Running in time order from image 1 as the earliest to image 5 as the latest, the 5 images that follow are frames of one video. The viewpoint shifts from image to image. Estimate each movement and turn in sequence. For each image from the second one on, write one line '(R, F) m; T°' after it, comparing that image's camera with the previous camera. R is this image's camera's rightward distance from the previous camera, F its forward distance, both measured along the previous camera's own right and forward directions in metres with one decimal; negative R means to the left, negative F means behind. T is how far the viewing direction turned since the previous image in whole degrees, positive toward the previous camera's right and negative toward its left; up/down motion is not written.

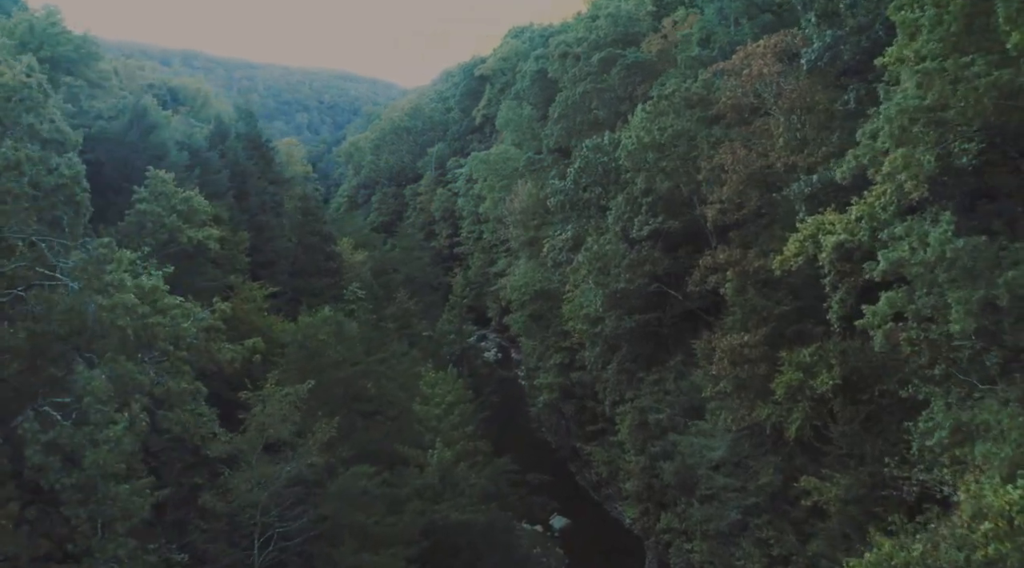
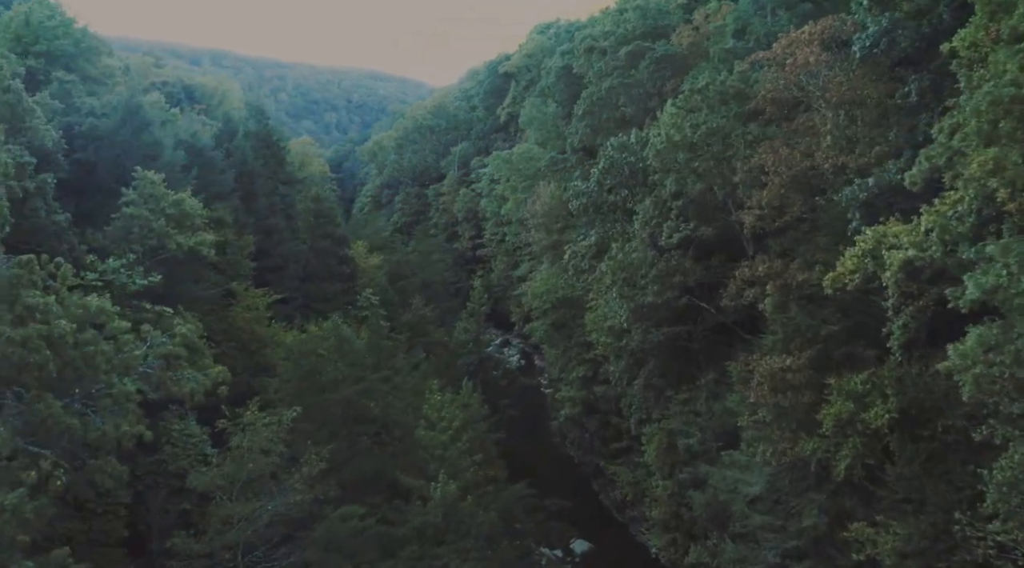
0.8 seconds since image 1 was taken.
(+0.3, +1.8) m; -2°
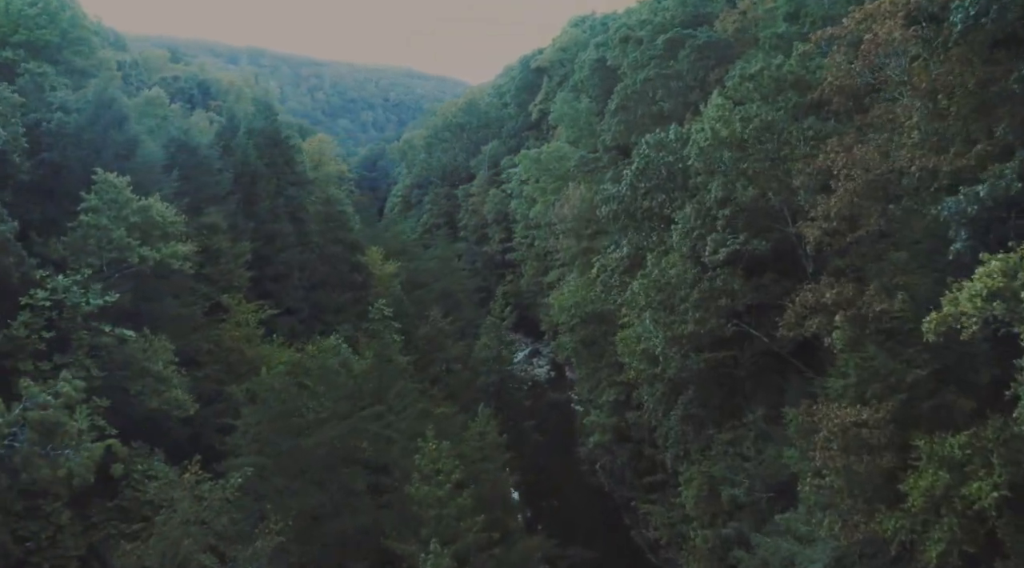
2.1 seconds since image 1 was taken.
(+0.5, +2.9) m; -3°
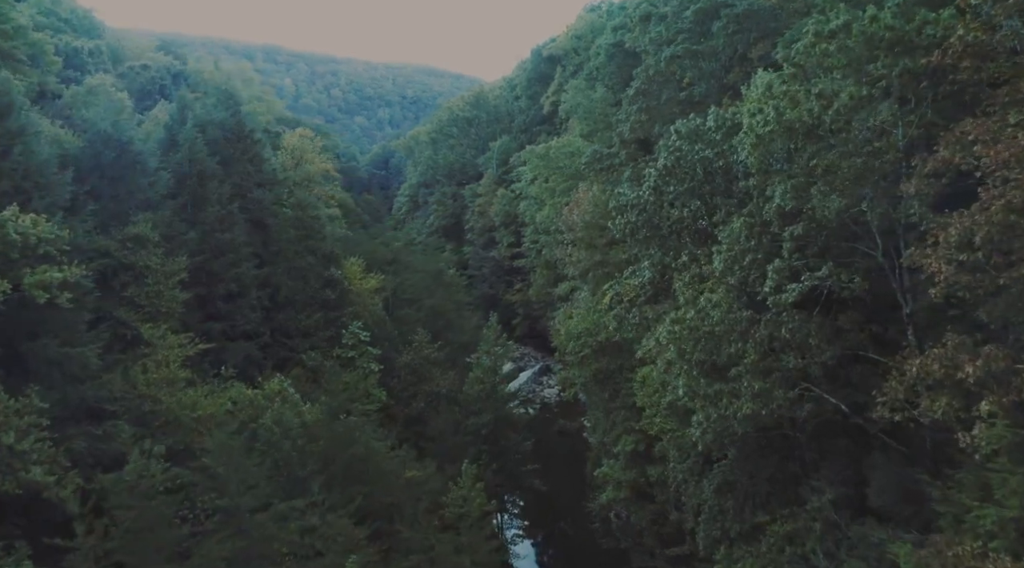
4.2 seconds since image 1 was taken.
(+0.7, +4.8) m; -1°
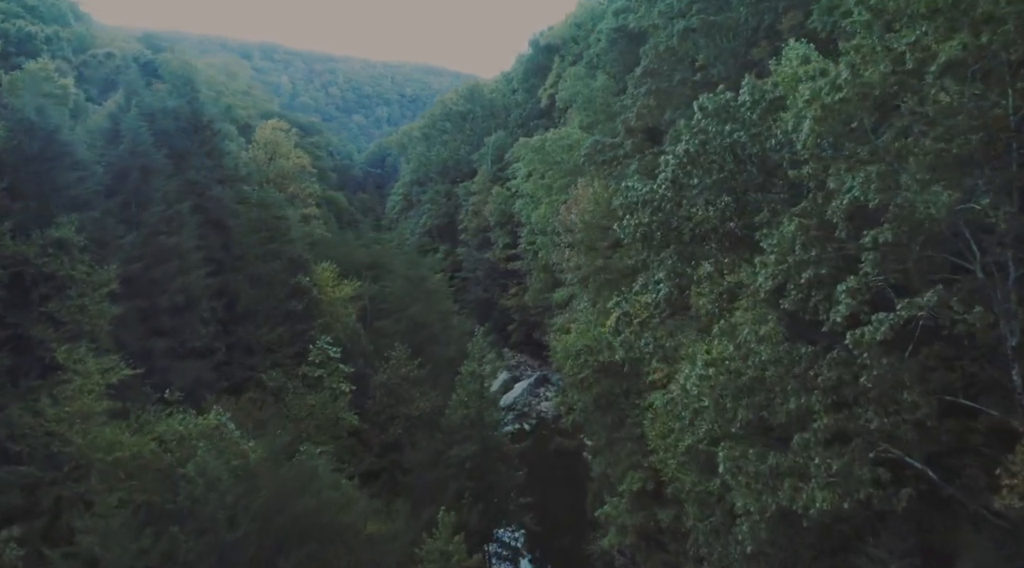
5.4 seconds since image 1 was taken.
(+0.3, +3.1) m; 0°
